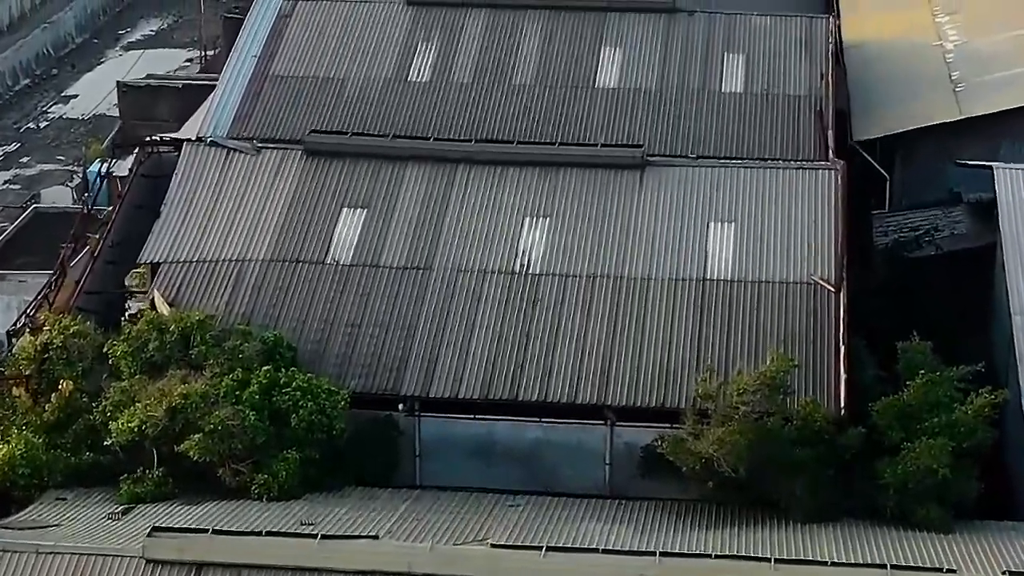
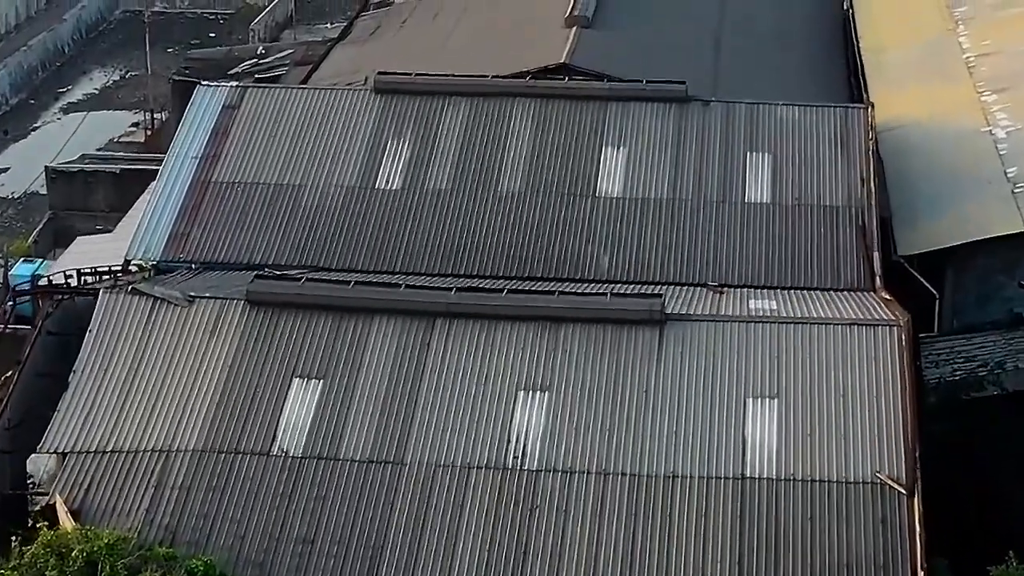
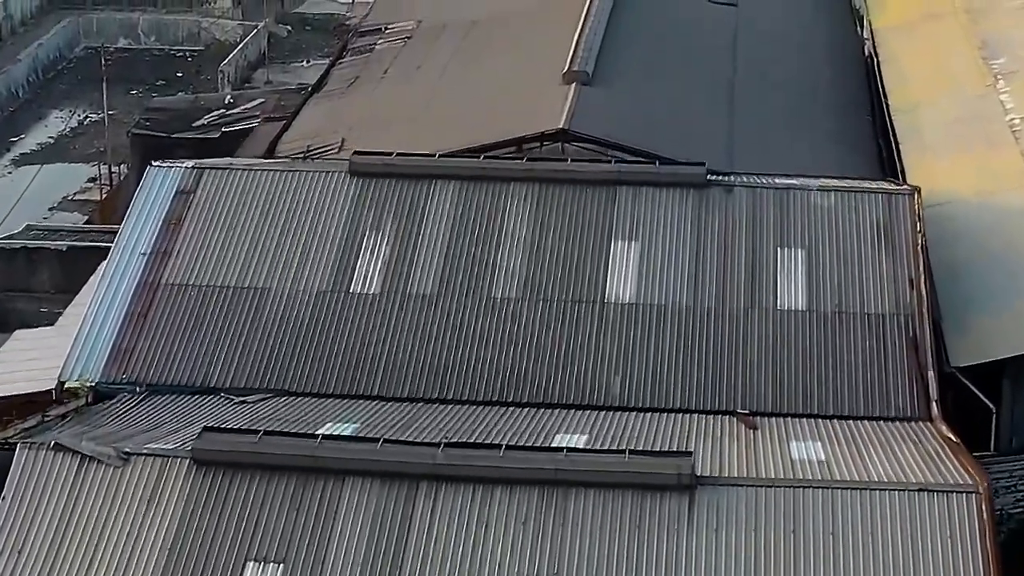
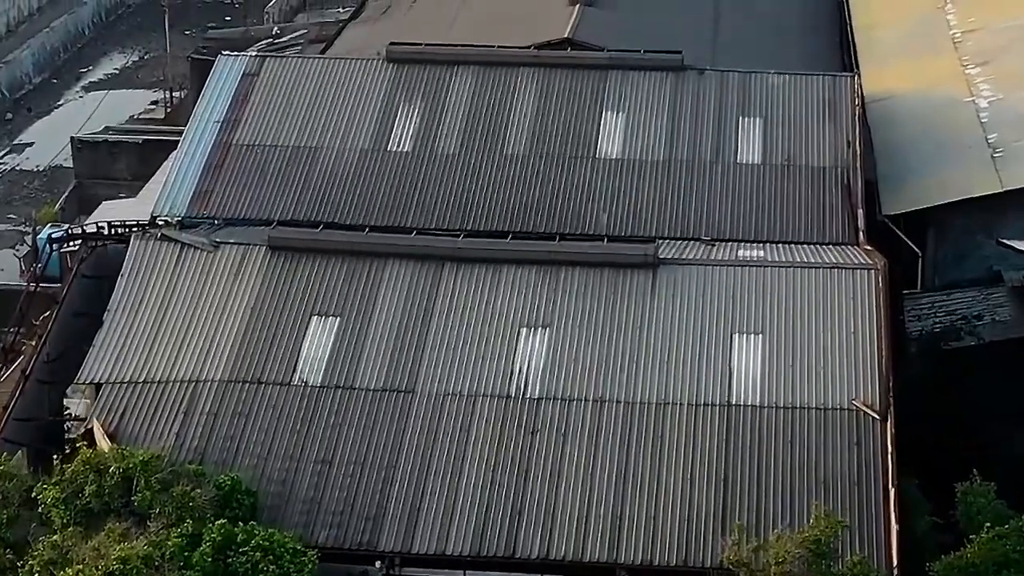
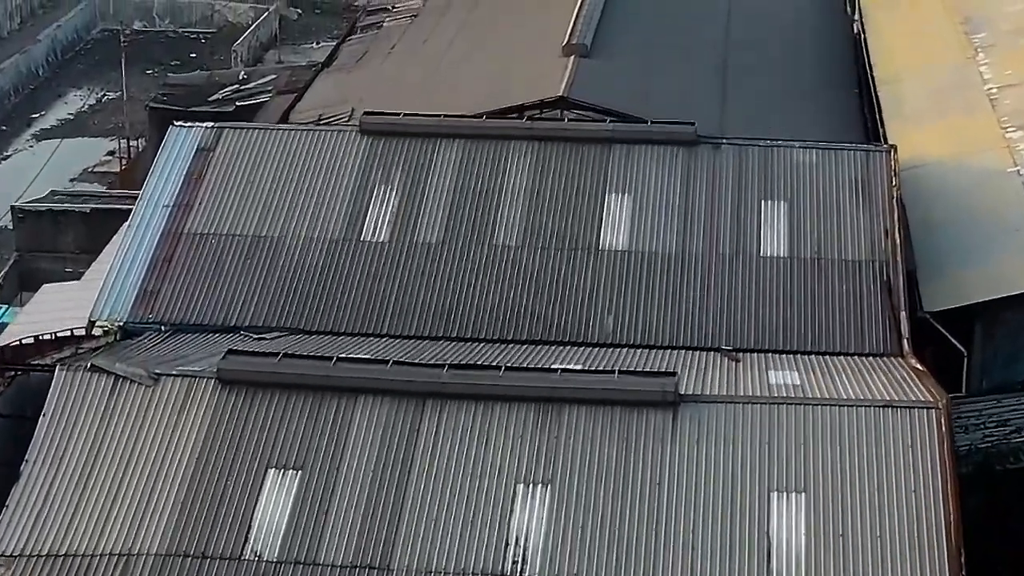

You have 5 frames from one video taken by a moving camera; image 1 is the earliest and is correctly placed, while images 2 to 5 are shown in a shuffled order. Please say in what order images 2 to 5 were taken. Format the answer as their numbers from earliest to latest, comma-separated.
4, 2, 5, 3
